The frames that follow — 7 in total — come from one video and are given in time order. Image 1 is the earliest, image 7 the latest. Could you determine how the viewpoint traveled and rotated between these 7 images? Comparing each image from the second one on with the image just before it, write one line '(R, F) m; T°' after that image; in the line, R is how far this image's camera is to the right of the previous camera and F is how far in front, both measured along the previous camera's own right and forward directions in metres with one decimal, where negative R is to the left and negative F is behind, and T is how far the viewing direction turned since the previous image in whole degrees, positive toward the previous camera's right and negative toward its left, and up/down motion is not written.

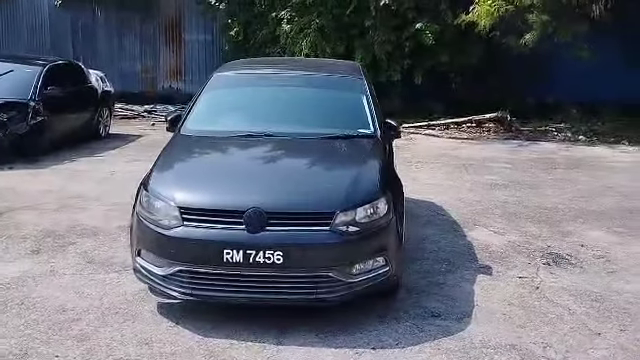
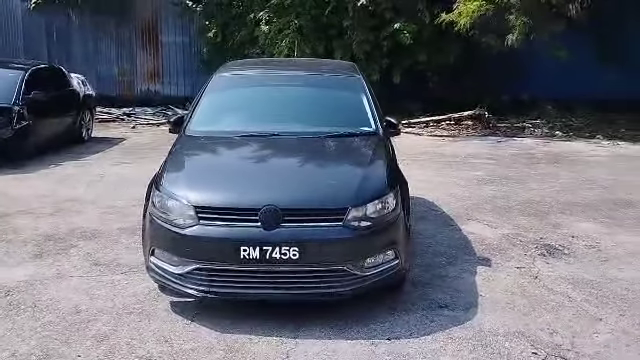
(-0.3, -0.1) m; +3°
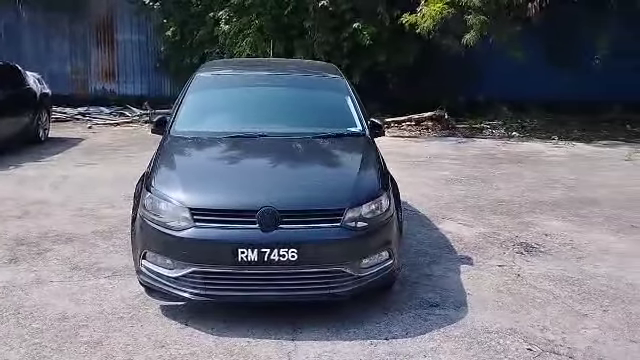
(-0.3, 0.0) m; +5°
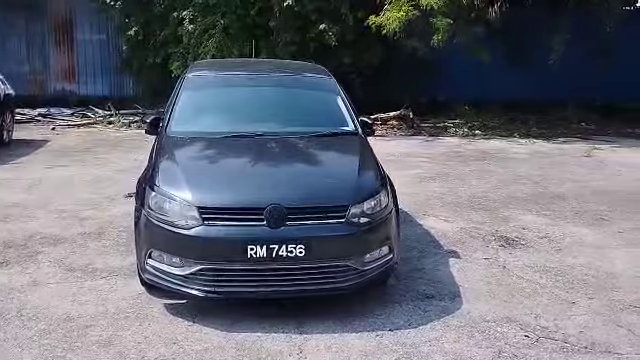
(-0.4, -0.1) m; +4°
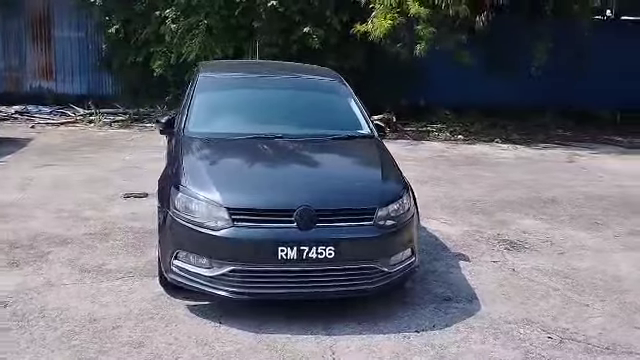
(-0.5, 0.0) m; +3°
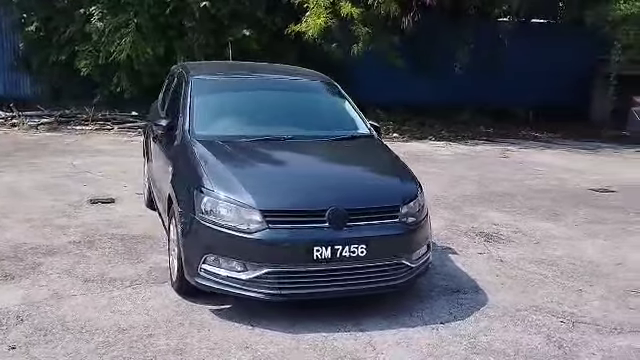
(-0.9, 0.0) m; +9°
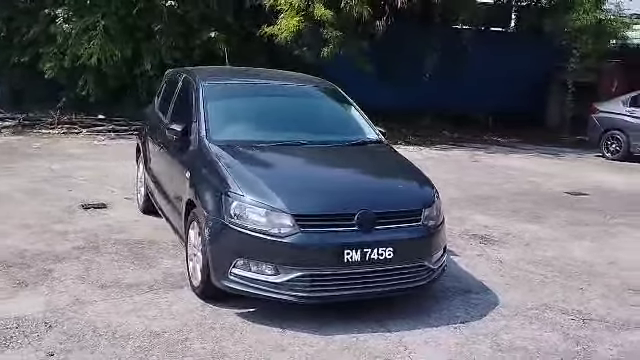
(-0.6, -0.1) m; +5°
